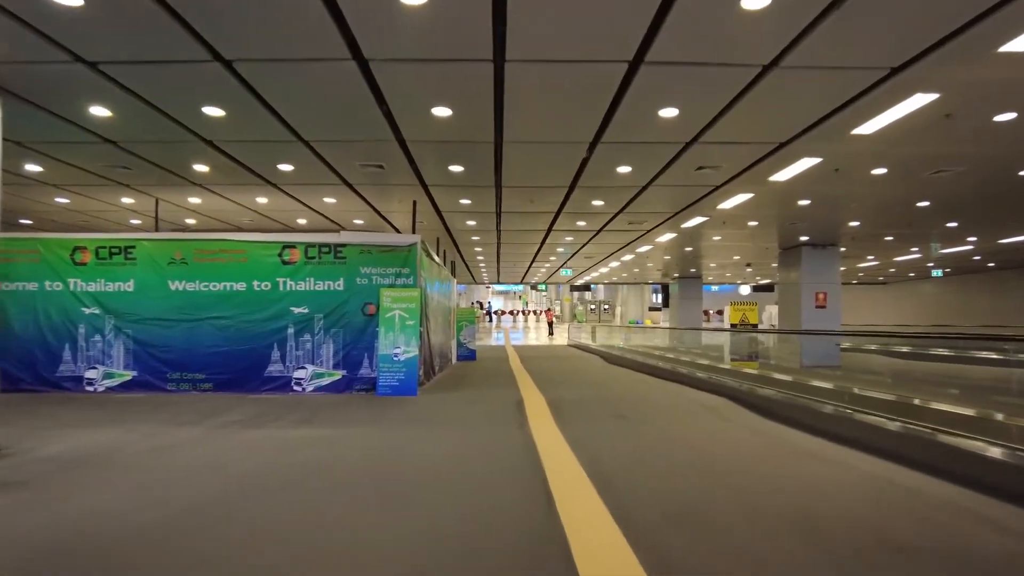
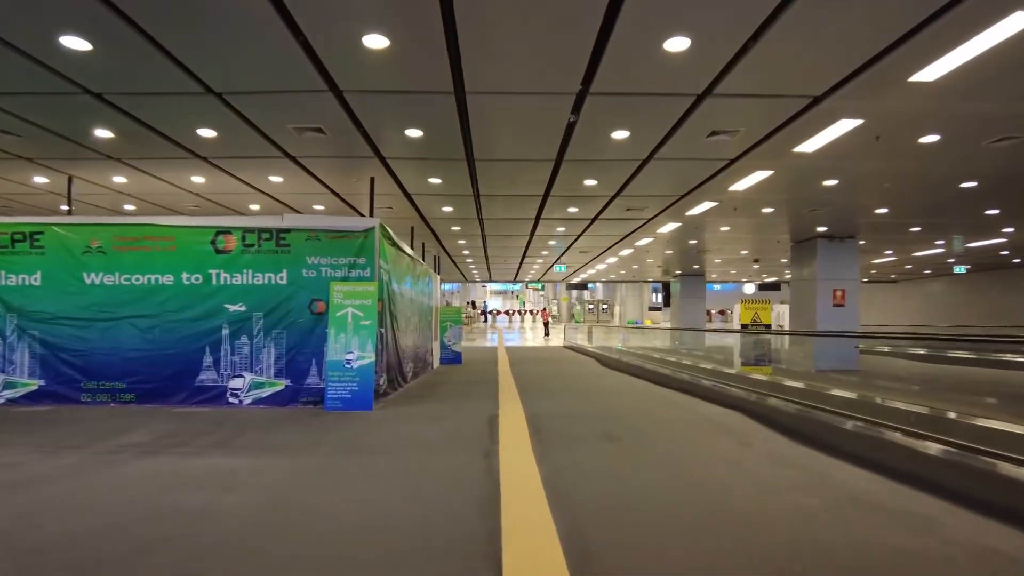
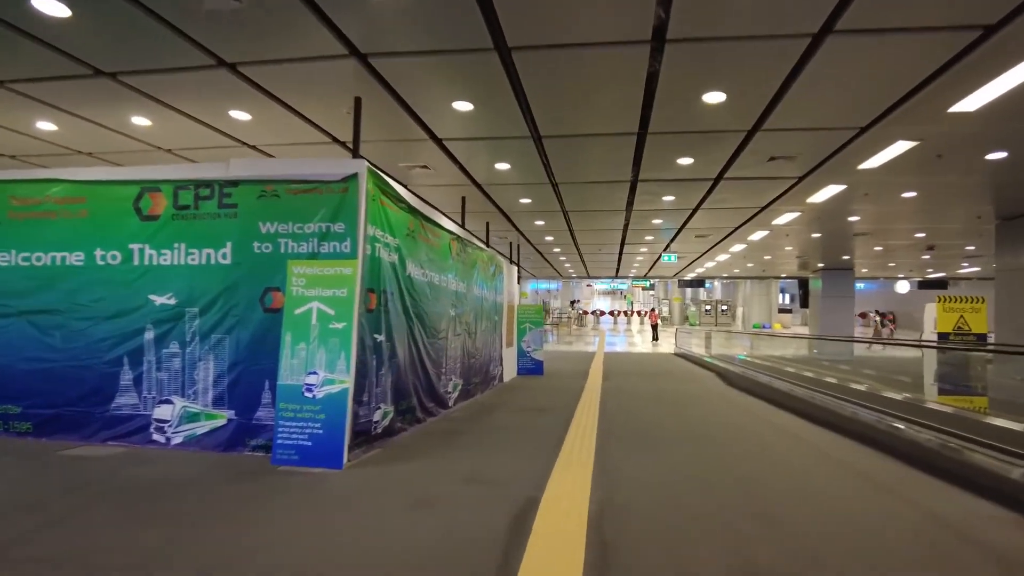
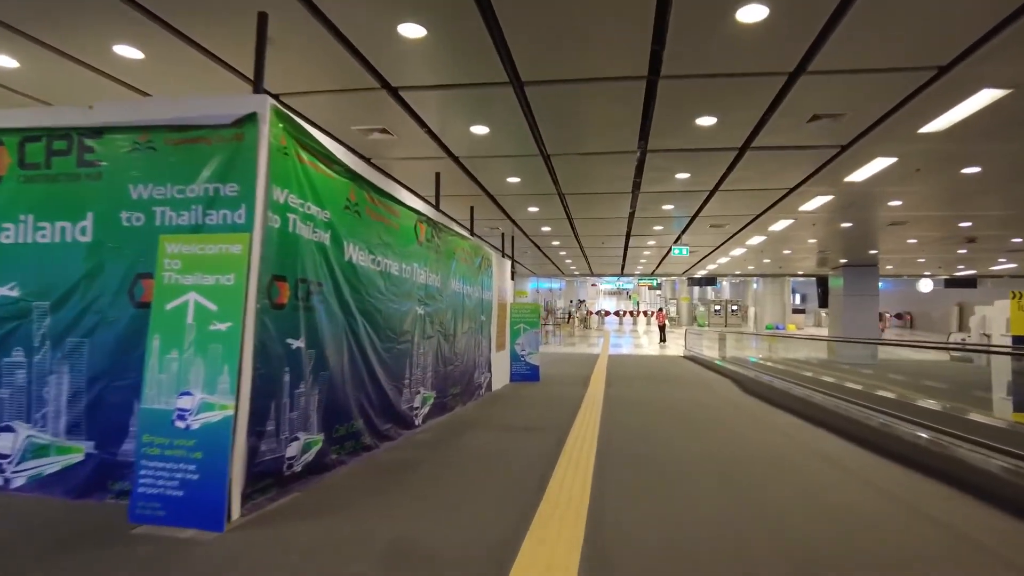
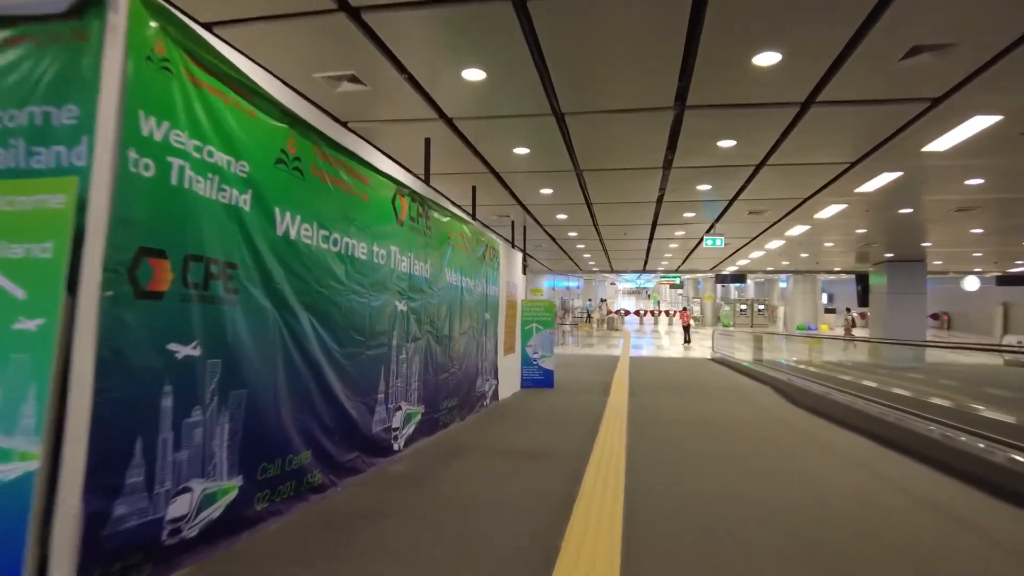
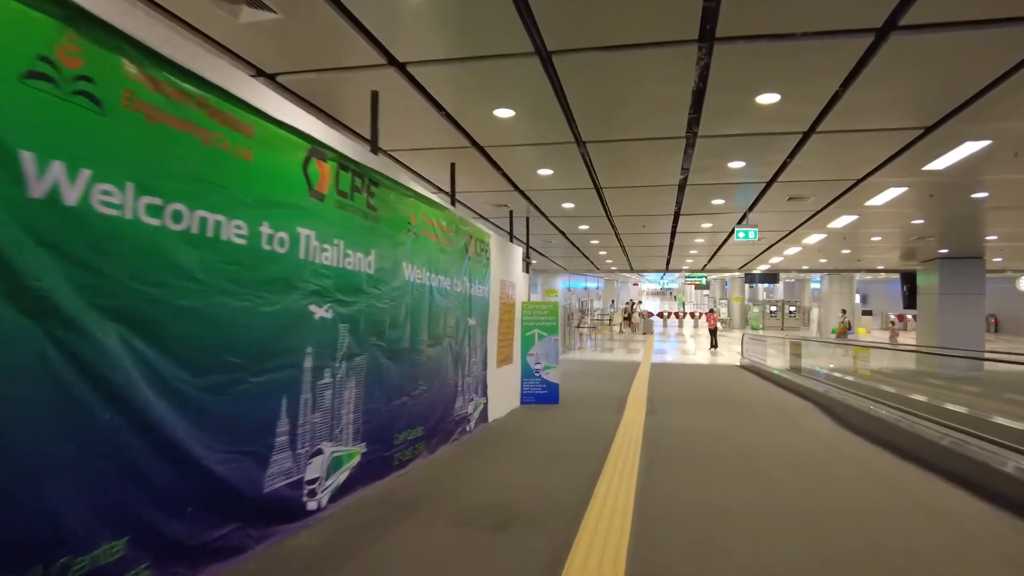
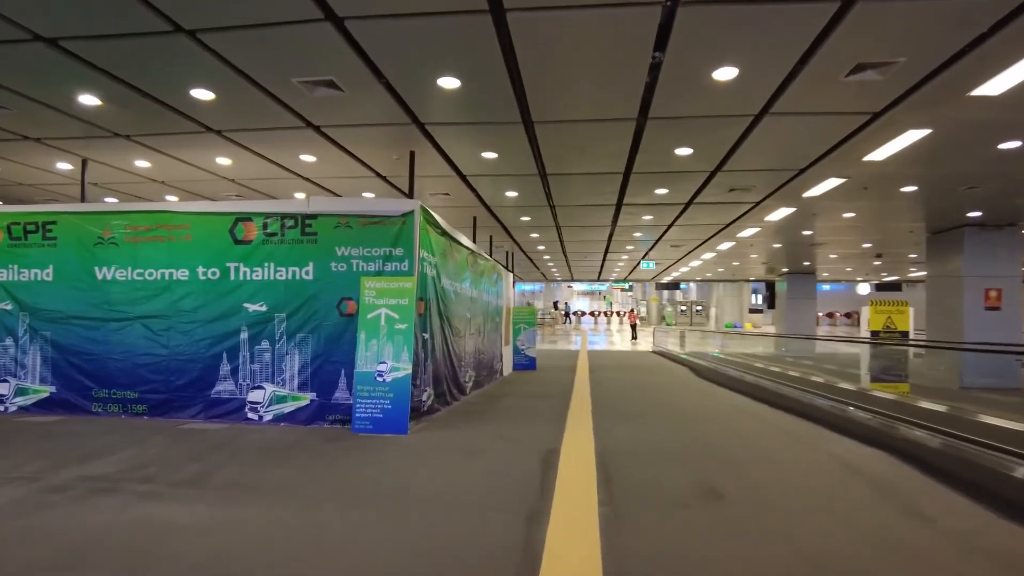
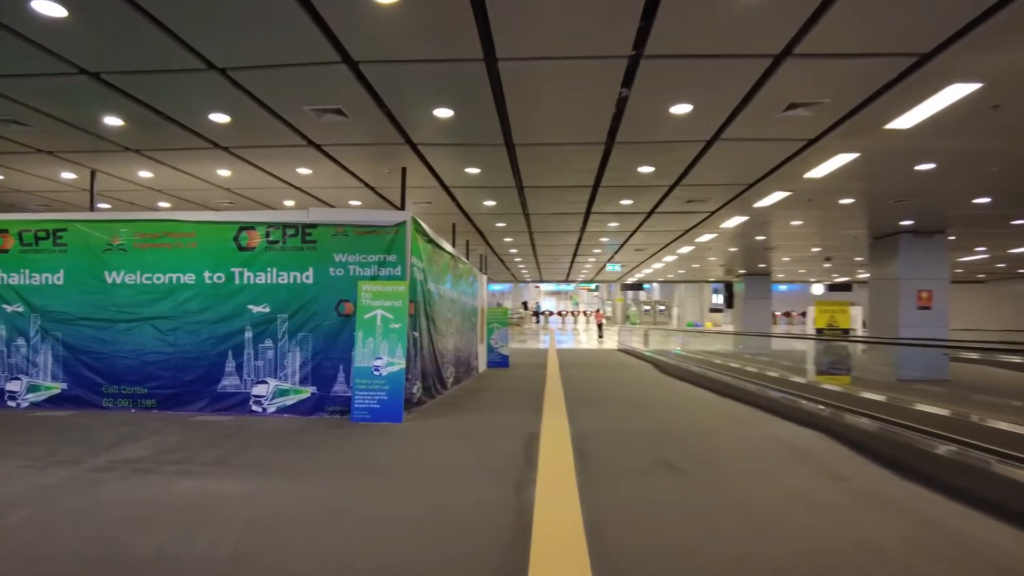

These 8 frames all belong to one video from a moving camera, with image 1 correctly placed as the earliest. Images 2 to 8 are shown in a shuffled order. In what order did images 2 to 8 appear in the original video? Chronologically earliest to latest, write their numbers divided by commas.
2, 8, 7, 3, 4, 5, 6
